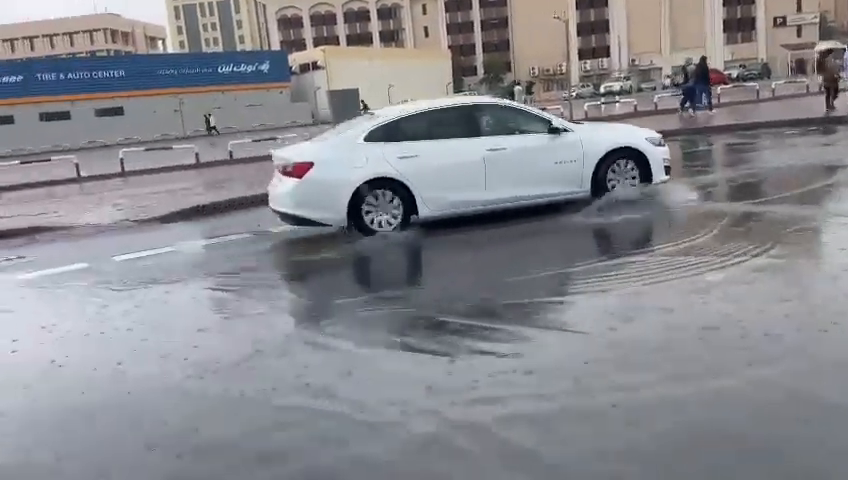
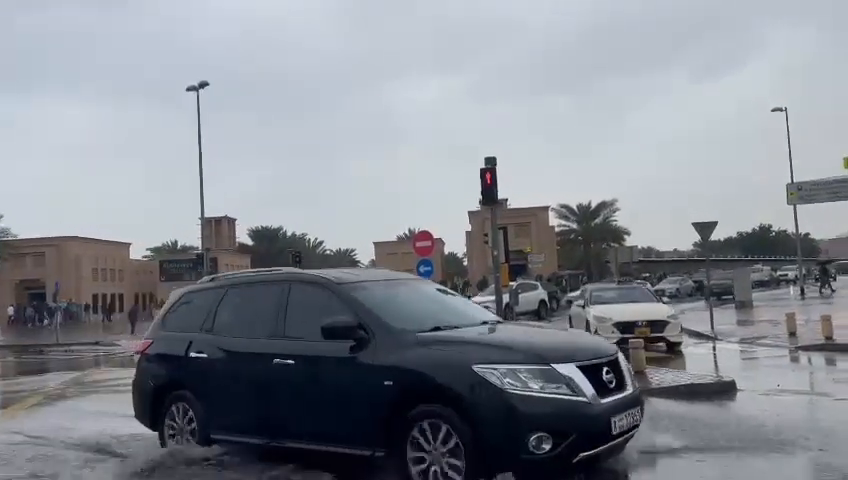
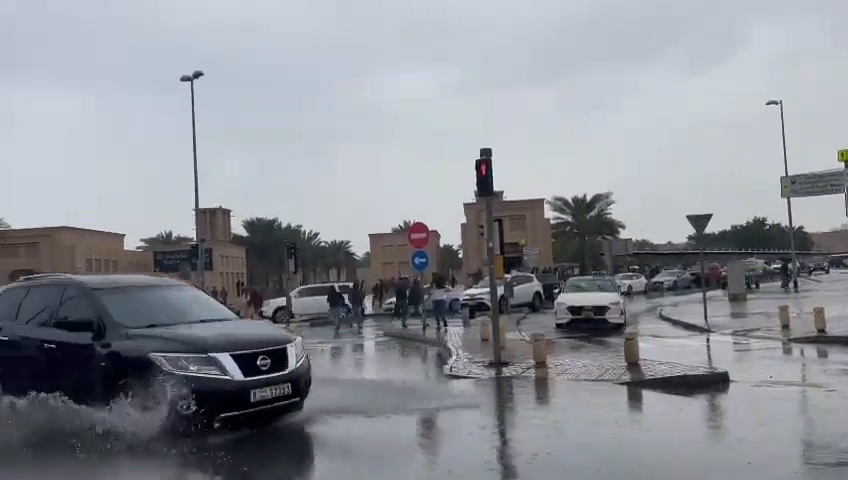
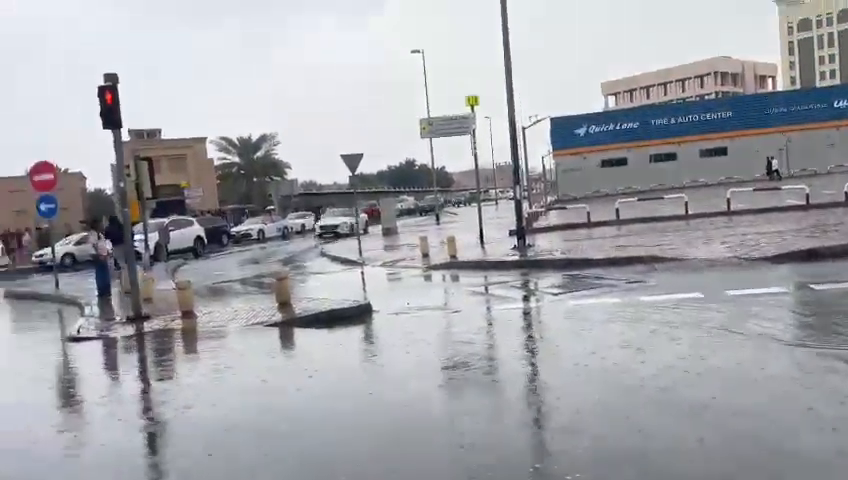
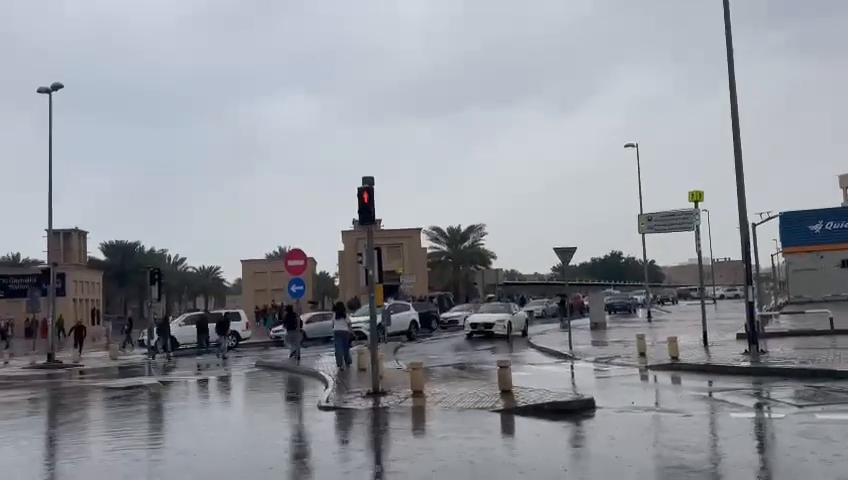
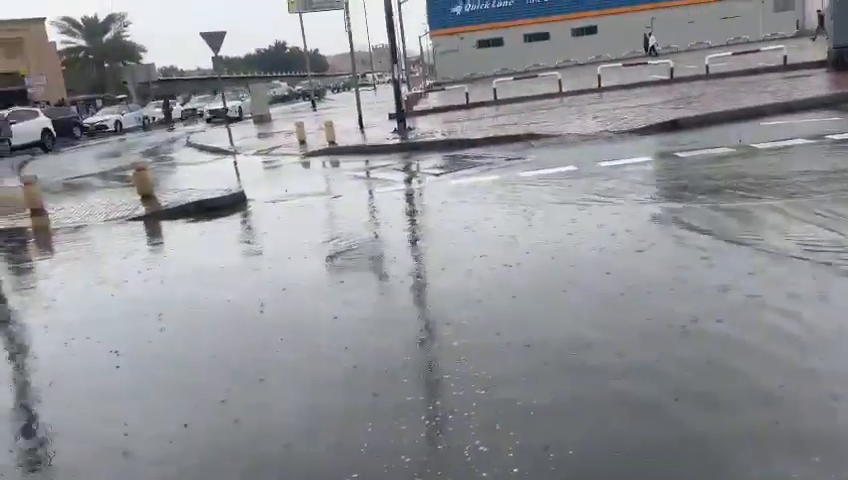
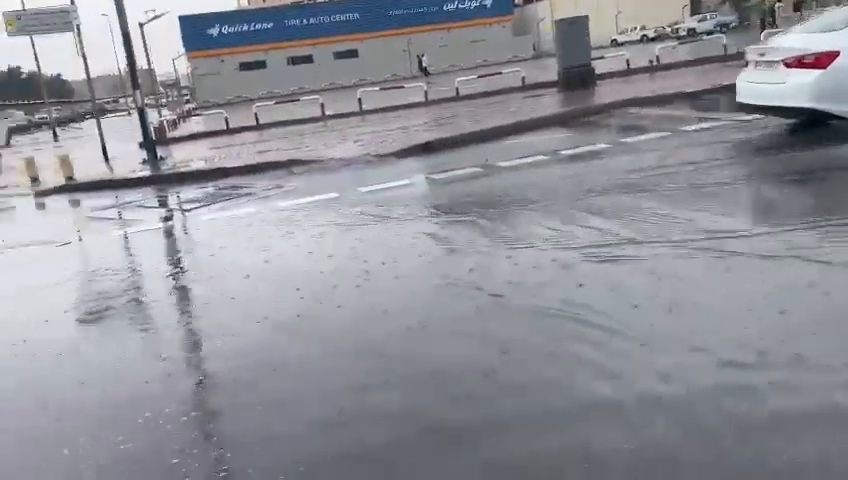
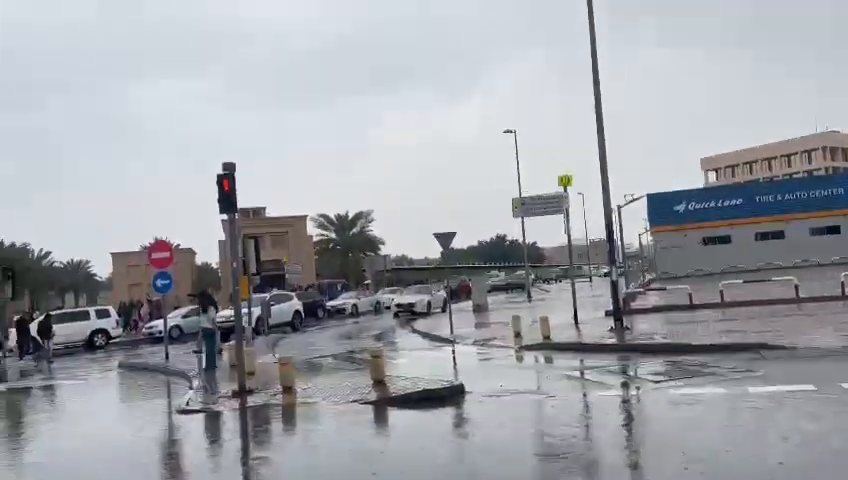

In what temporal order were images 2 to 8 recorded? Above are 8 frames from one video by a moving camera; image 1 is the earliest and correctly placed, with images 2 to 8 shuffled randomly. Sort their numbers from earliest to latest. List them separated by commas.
7, 6, 4, 8, 5, 3, 2
